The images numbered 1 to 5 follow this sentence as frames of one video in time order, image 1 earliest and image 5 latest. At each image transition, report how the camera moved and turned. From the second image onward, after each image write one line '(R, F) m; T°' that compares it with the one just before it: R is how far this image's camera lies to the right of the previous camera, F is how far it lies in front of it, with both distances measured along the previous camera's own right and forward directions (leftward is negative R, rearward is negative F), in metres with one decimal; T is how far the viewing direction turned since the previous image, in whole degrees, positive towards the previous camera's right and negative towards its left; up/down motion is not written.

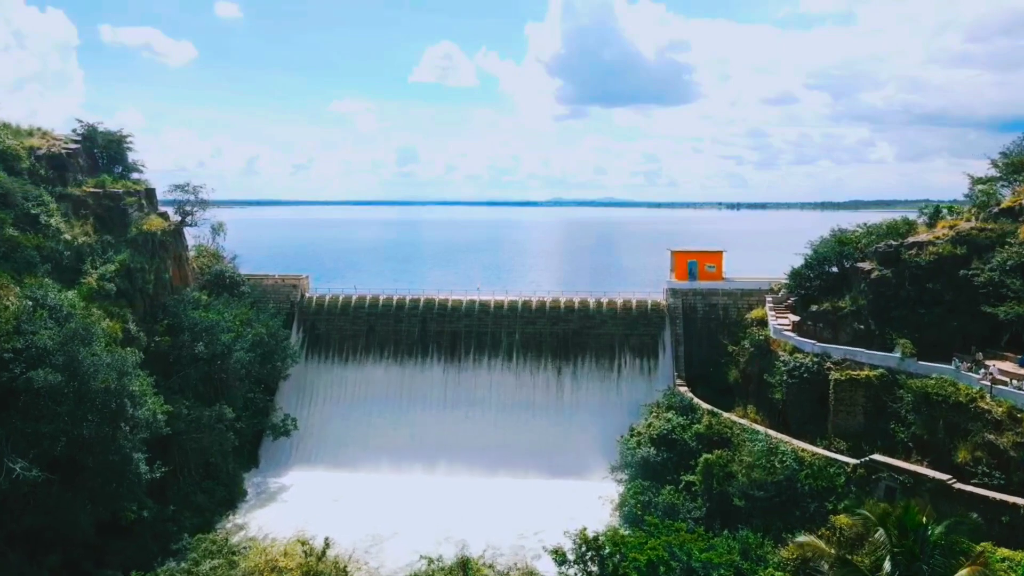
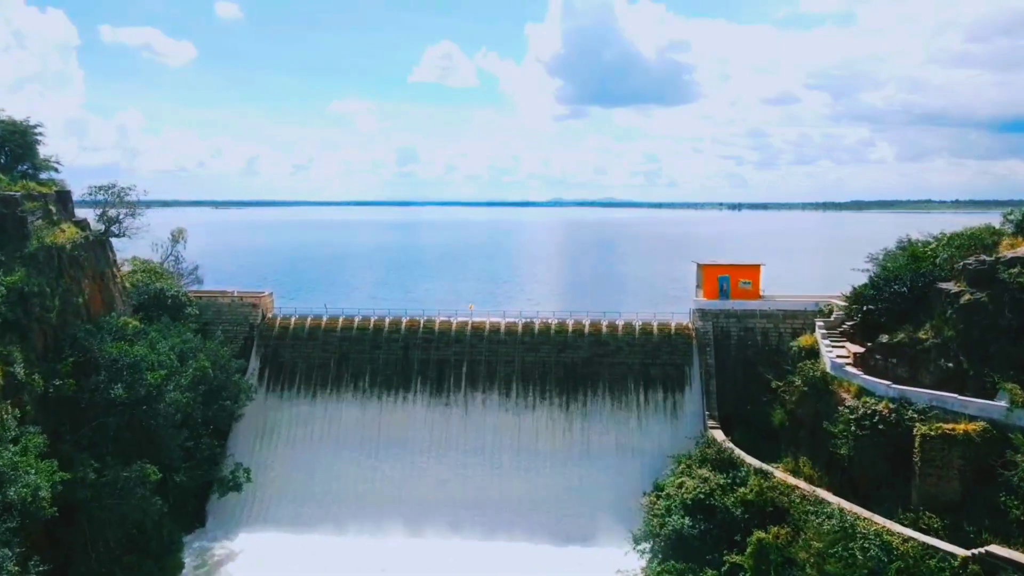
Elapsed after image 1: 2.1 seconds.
(+0.1, +5.9) m; 0°
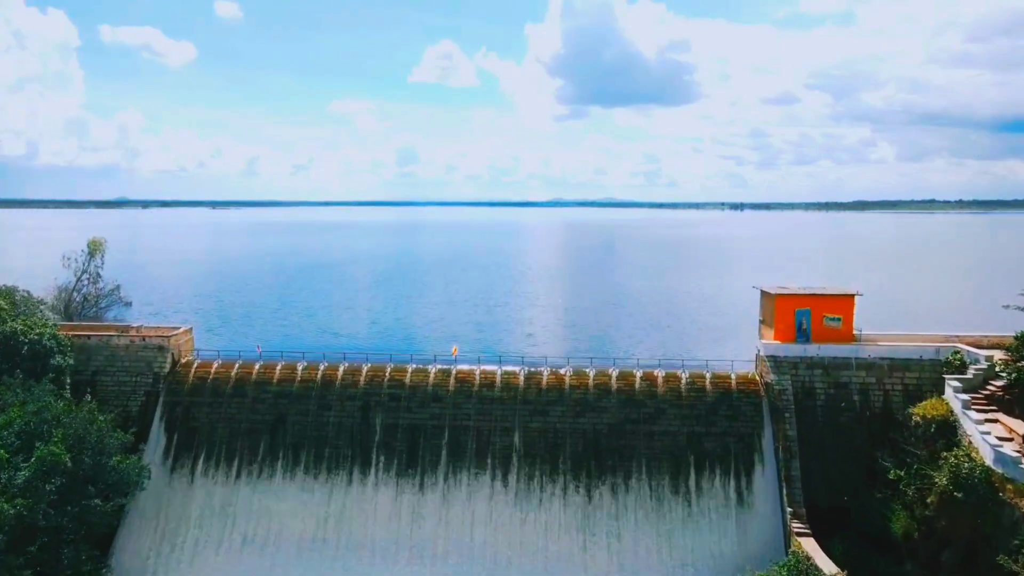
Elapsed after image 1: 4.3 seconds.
(0.0, +8.8) m; 0°
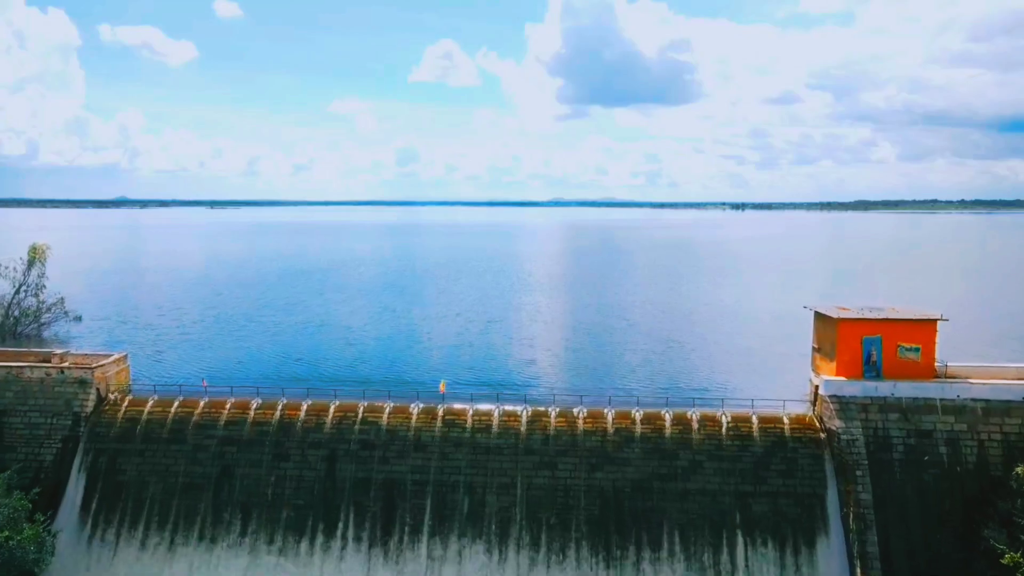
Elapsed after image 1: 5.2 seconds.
(0.0, +4.5) m; 0°
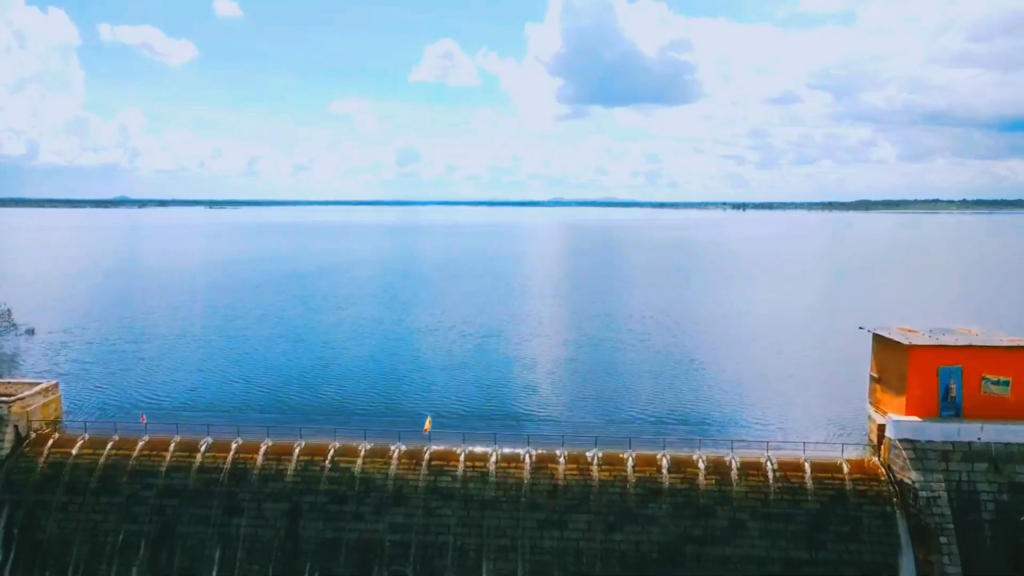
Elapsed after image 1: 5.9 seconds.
(0.0, +3.3) m; 0°
